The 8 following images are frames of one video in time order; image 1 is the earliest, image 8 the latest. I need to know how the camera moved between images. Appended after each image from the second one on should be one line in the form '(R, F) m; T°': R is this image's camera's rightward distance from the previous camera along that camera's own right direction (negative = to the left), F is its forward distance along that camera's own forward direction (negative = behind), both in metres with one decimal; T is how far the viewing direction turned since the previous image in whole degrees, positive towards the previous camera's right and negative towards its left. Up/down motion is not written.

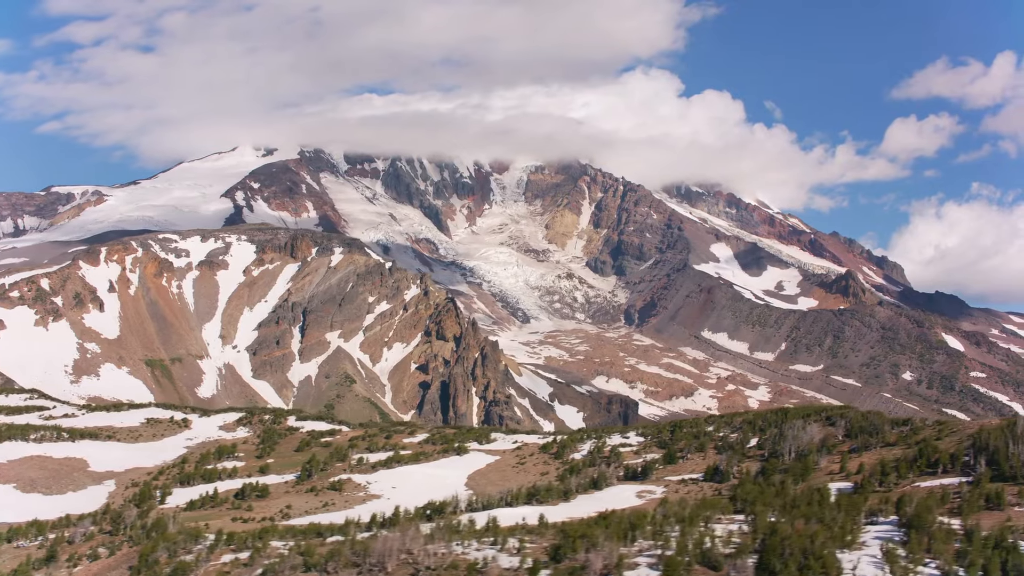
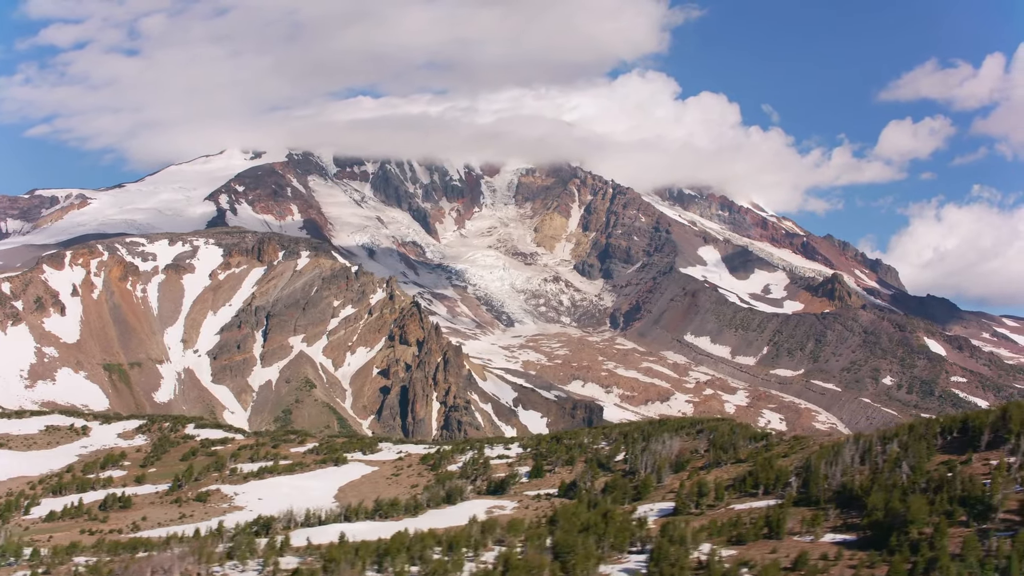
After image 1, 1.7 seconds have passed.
(+8.6, +1.5) m; 0°
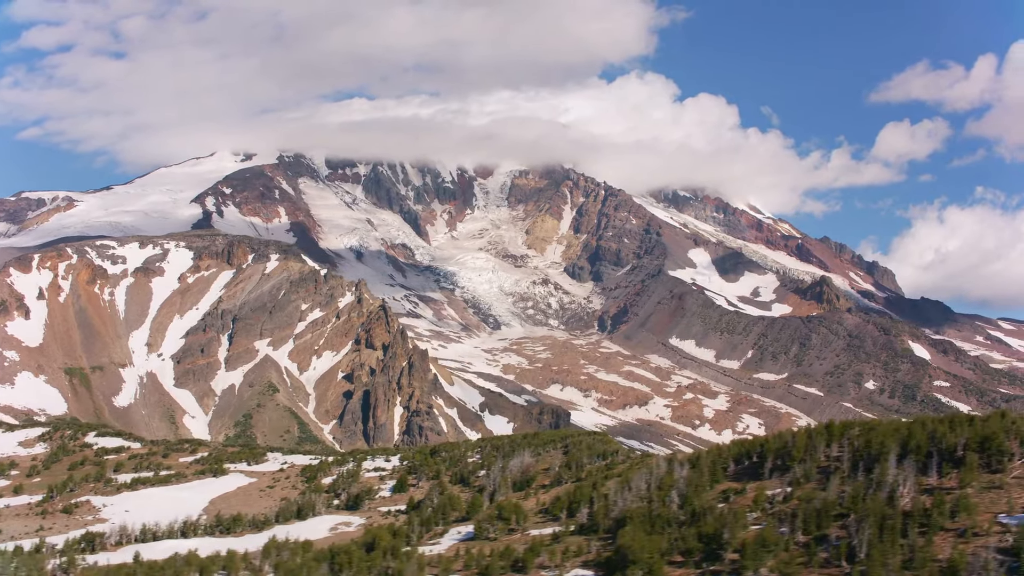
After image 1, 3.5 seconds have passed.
(+8.4, +1.6) m; -1°
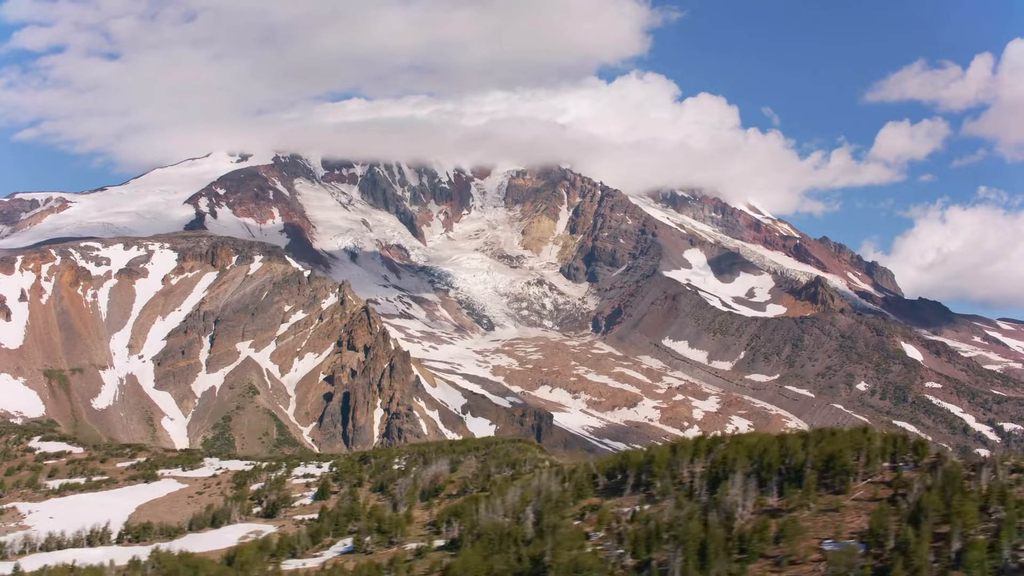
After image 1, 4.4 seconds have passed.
(+4.7, +0.9) m; 0°
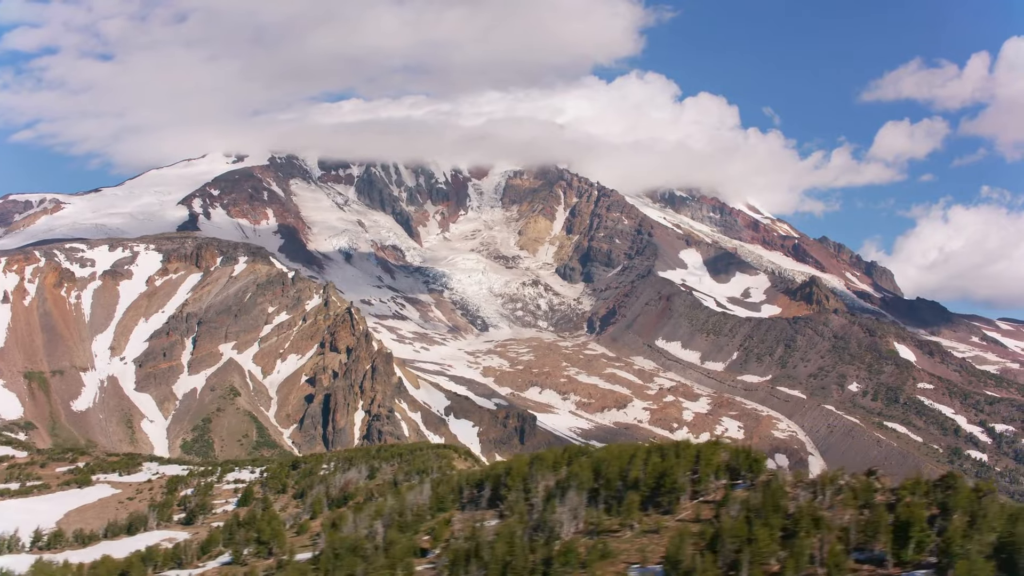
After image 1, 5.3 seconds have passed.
(+4.4, +1.0) m; 0°
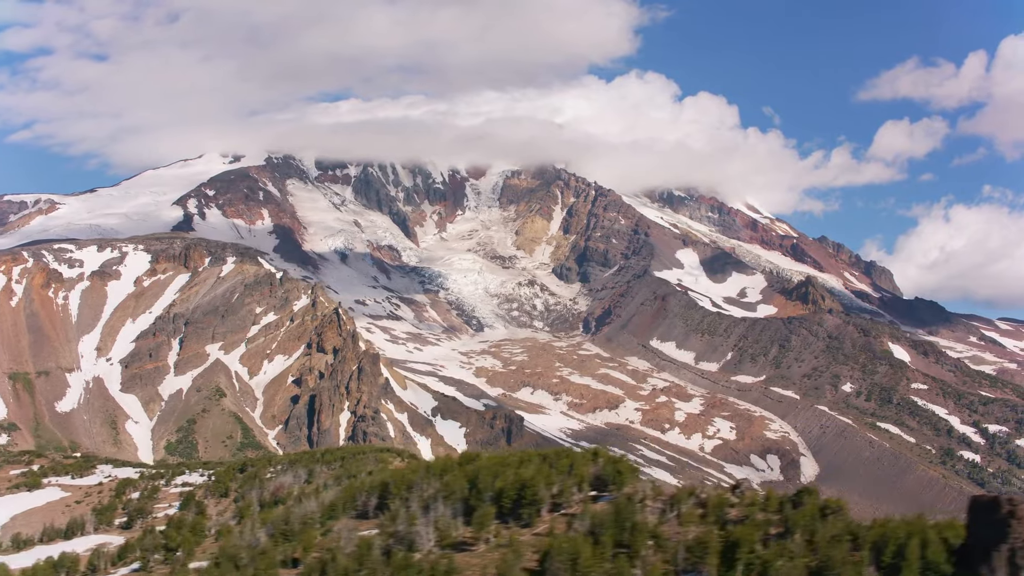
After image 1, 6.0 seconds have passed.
(+3.2, +0.7) m; 0°
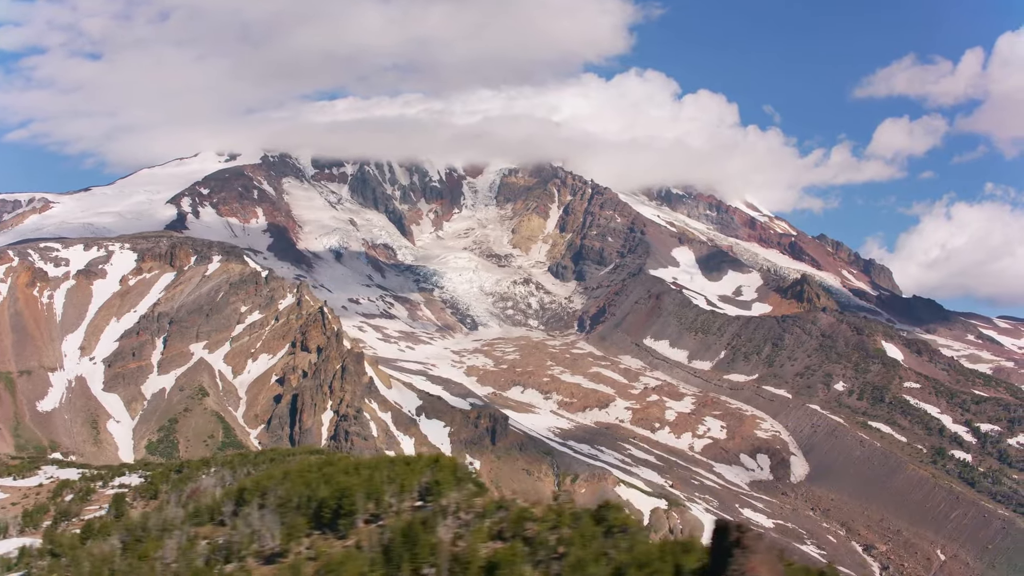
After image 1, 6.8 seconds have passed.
(+3.8, +1.0) m; 0°
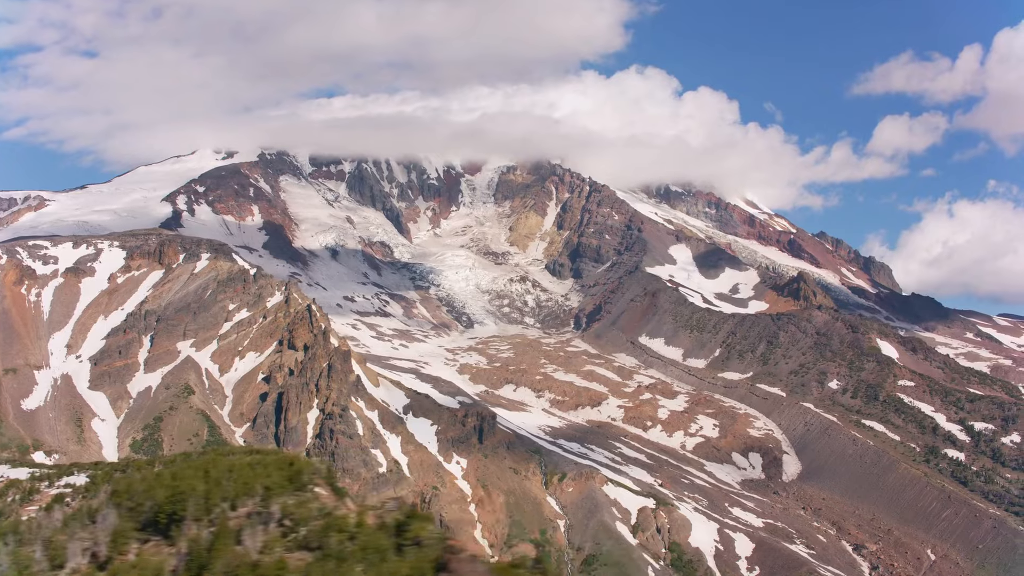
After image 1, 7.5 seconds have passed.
(+3.2, +0.9) m; 0°
